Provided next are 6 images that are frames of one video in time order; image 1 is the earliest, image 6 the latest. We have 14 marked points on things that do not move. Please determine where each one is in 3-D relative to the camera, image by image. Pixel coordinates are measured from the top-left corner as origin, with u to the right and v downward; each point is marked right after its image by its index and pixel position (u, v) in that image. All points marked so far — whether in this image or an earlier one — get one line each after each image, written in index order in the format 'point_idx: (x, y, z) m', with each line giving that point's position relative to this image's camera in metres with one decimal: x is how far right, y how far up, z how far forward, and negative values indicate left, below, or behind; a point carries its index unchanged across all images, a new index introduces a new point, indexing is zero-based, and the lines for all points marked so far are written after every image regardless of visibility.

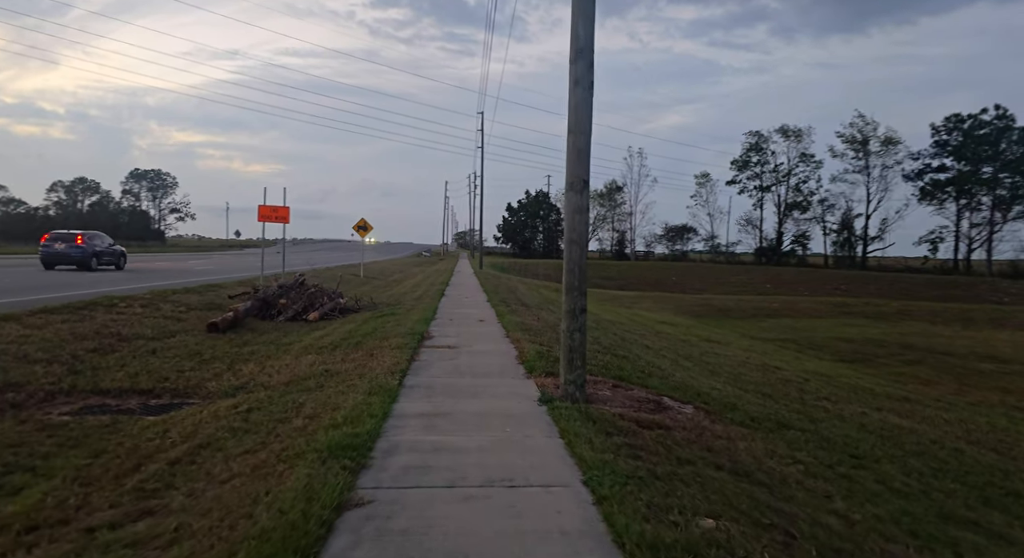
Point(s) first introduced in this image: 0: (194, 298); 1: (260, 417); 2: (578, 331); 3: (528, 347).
0: (-10.9, -0.6, +18.3) m
1: (-3.1, -1.7, +6.6) m
2: (+0.9, -0.7, +7.5) m
3: (+0.3, -1.4, +10.7) m
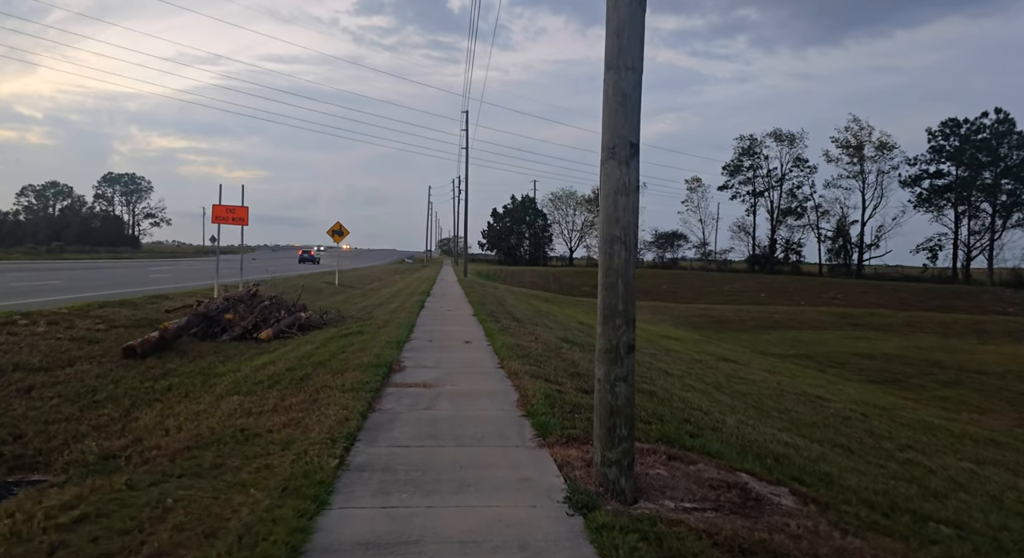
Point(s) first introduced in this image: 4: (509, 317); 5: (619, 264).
0: (-11.1, -0.9, +15.3) m
1: (-3.0, -1.9, +3.8) m
2: (+1.0, -0.9, +4.8) m
3: (+0.3, -1.6, +7.9) m
4: (-0.1, -1.3, +18.8) m
5: (+0.9, +0.1, +4.7) m
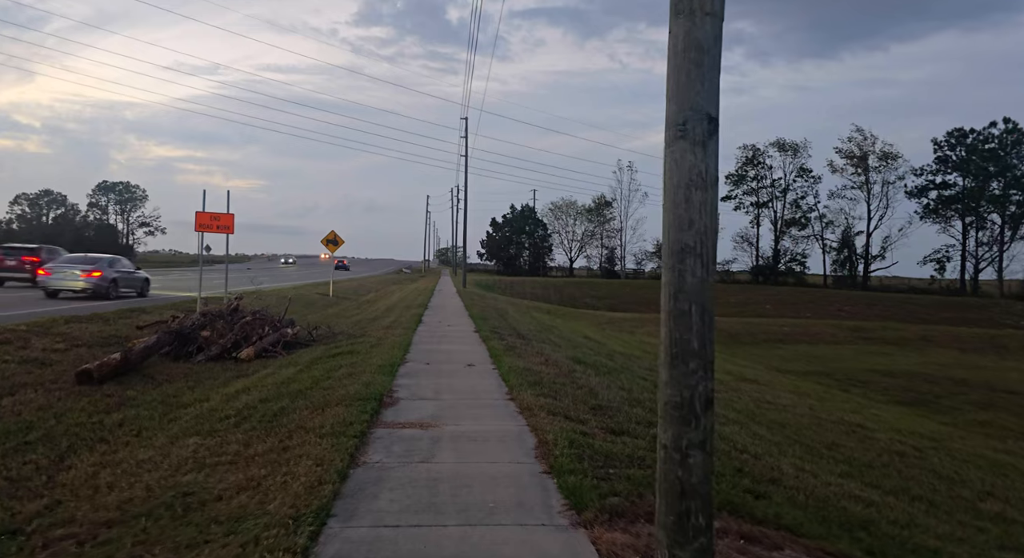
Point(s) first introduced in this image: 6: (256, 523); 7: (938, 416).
0: (-10.9, -1.3, +13.9) m
1: (-2.8, -2.0, +2.4) m
2: (+1.2, -1.1, +3.4) m
3: (+0.5, -1.8, +6.5) m
4: (0.0, -1.8, +17.5) m
5: (+1.1, 0.0, +3.4) m
6: (-1.9, -1.8, +4.1) m
7: (+13.9, -4.4, +17.5) m
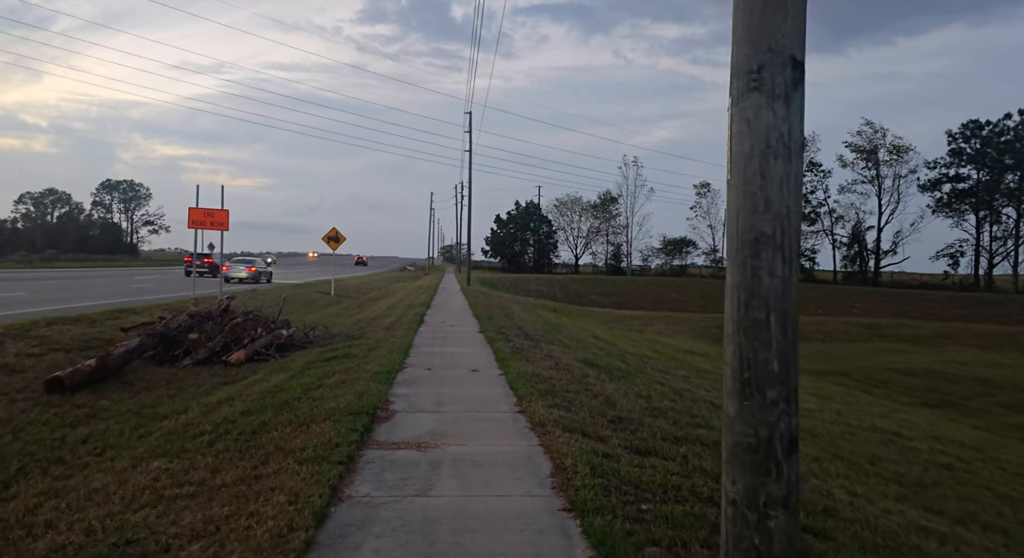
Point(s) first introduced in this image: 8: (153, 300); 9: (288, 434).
0: (-10.8, -1.3, +13.1) m
1: (-2.7, -2.0, +1.5) m
2: (+1.3, -1.1, +2.5) m
3: (+0.6, -1.8, +5.7) m
4: (+0.3, -1.7, +16.6) m
5: (+1.2, 0.0, +2.5) m
6: (-1.8, -1.8, +3.2) m
7: (+14.1, -4.3, +16.5) m
8: (-13.1, -0.8, +19.7) m
9: (-2.6, -1.8, +6.3) m
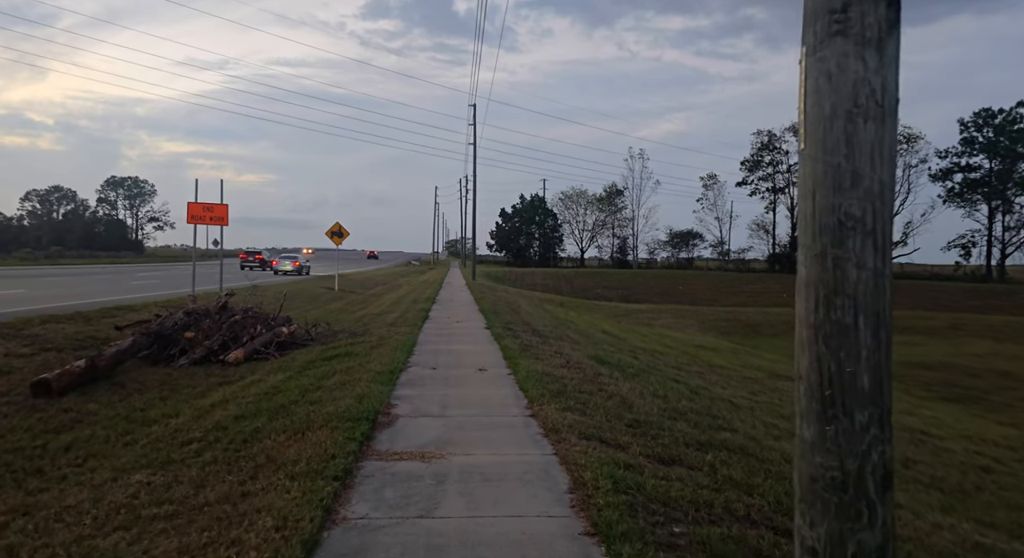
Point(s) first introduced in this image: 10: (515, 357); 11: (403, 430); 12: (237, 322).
0: (-10.6, -1.2, +12.7) m
1: (-2.6, -2.0, +1.0) m
2: (+1.4, -1.0, +2.0) m
3: (+0.7, -1.8, +5.1) m
4: (+0.5, -1.5, +16.1) m
5: (+1.3, 0.0, +2.0) m
6: (-1.7, -1.8, +2.7) m
7: (+14.3, -4.0, +15.9) m
8: (-12.9, -0.7, +19.3) m
9: (-2.5, -1.8, +5.8) m
10: (+0.1, -1.6, +10.7) m
11: (-1.3, -1.8, +6.2) m
12: (-6.6, -1.0, +13.0) m
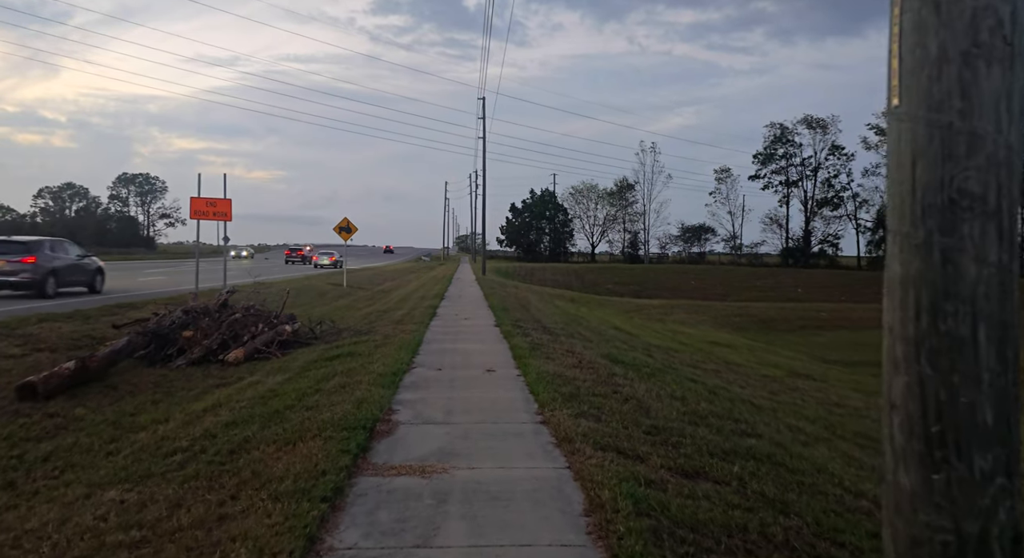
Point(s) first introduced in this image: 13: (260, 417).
0: (-10.4, -1.1, +12.4) m
1: (-2.6, -2.0, +0.6) m
2: (+1.4, -1.0, +1.5) m
3: (+0.8, -1.7, +4.6) m
4: (+0.7, -1.4, +15.5) m
5: (+1.3, 0.0, +1.4) m
6: (-1.7, -1.8, +2.2) m
7: (+14.6, -3.8, +15.2) m
8: (-12.5, -0.6, +19.0) m
9: (-2.4, -1.7, +5.3) m
10: (+0.3, -1.5, +10.2) m
11: (-1.2, -1.7, +5.7) m
12: (-6.4, -1.0, +12.6) m
13: (-3.3, -1.8, +7.0) m
